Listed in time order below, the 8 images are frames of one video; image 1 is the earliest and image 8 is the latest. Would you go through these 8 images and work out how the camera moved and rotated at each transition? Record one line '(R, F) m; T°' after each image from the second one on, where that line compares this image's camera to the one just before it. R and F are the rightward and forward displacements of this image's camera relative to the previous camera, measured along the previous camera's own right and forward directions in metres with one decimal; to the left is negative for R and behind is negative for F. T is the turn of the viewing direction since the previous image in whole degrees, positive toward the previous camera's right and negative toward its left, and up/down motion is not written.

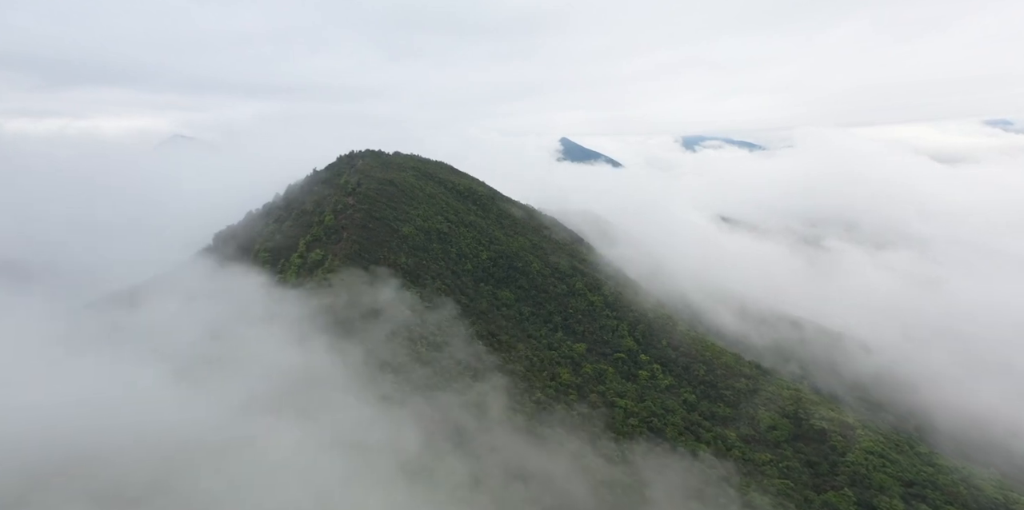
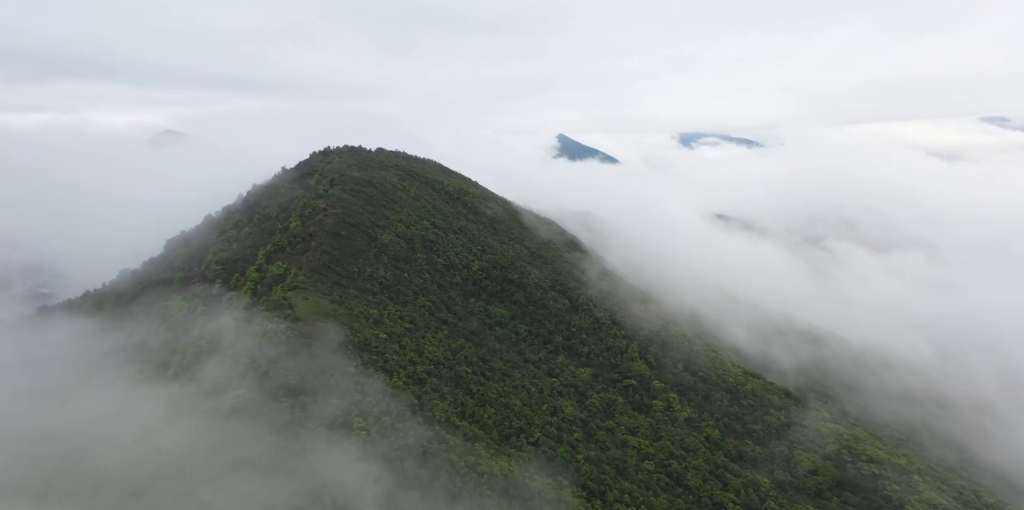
(+0.3, +8.4) m; 0°
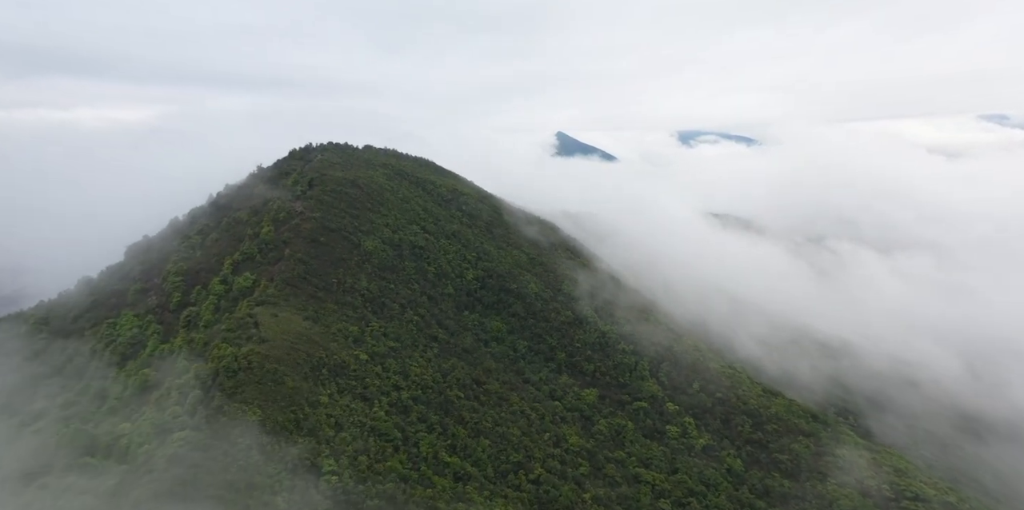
(+0.1, +5.6) m; 0°
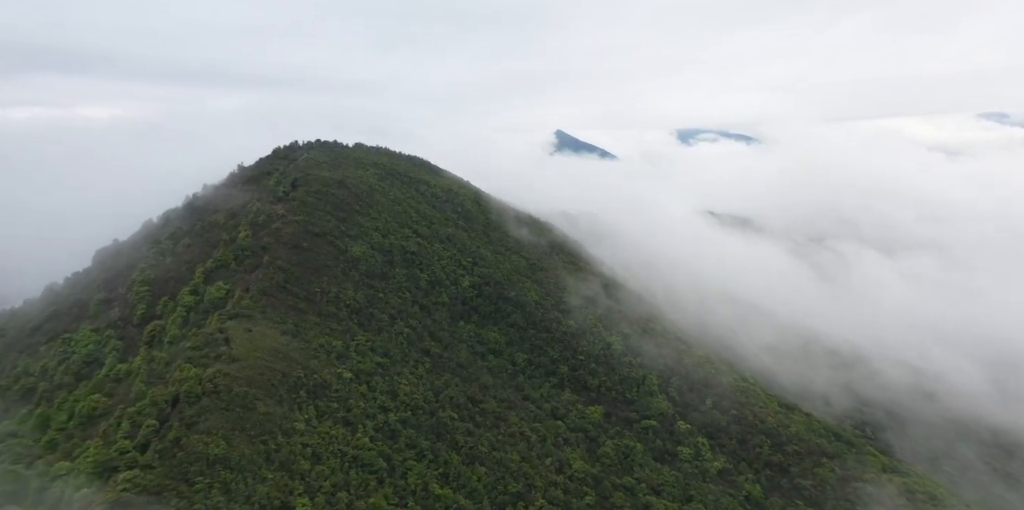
(+0.1, +3.9) m; 0°
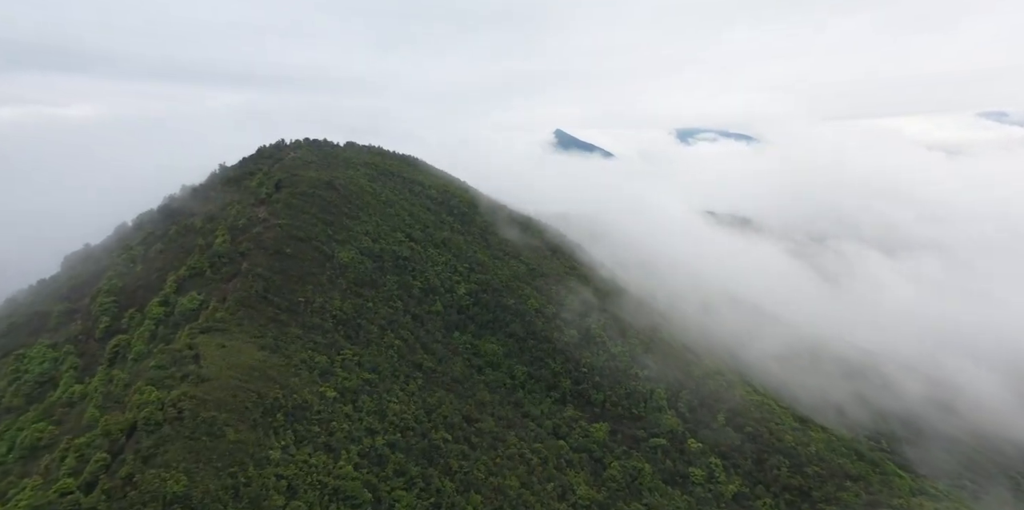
(+0.1, +3.3) m; 0°
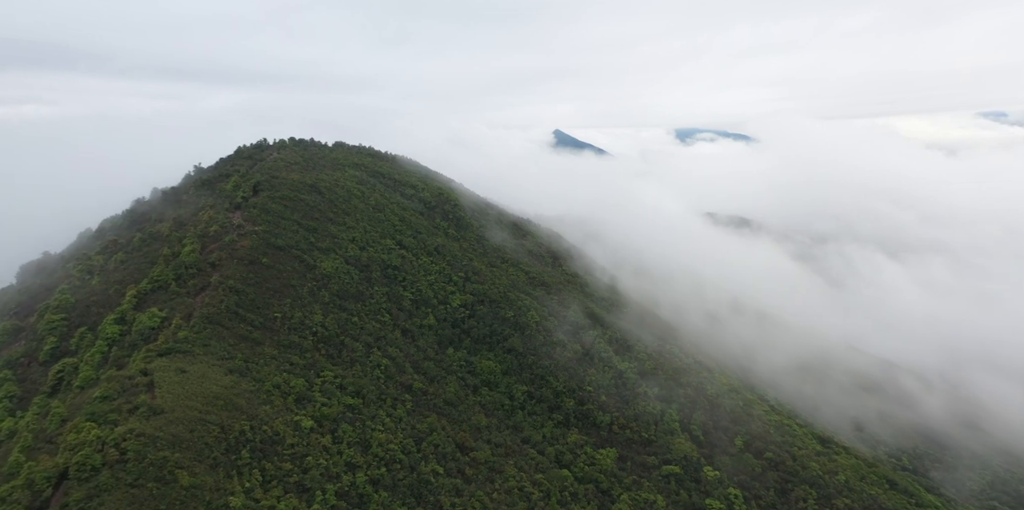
(0.0, +3.9) m; 0°
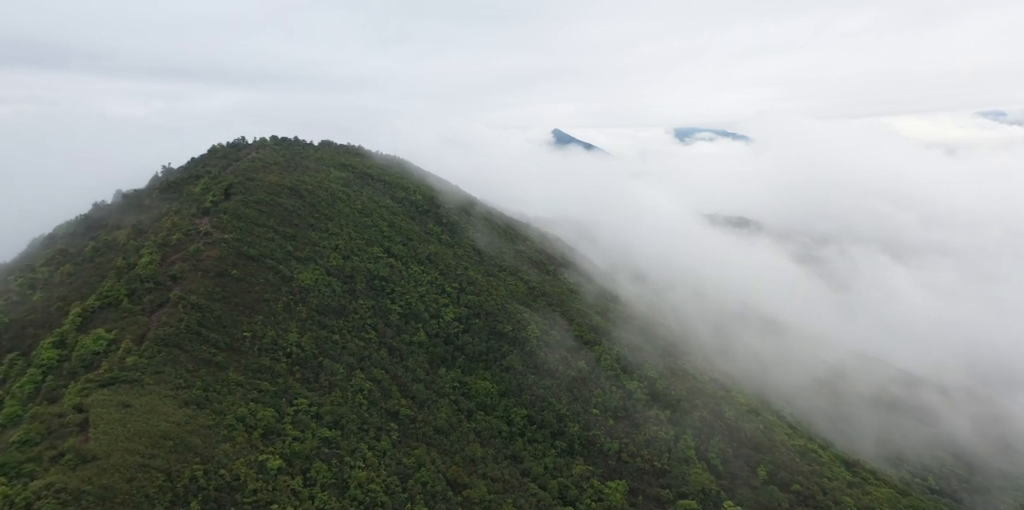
(+0.1, +4.2) m; 0°
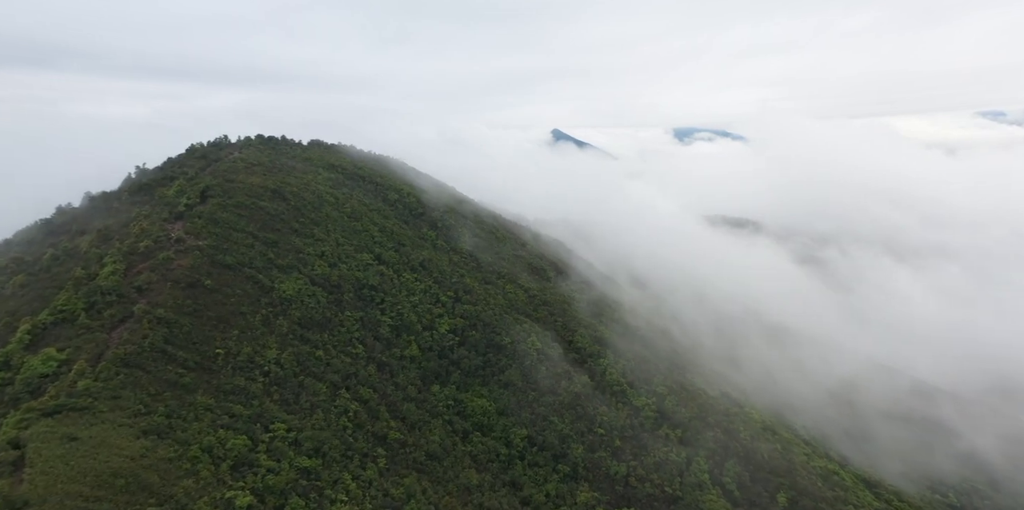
(0.0, +3.0) m; 0°
